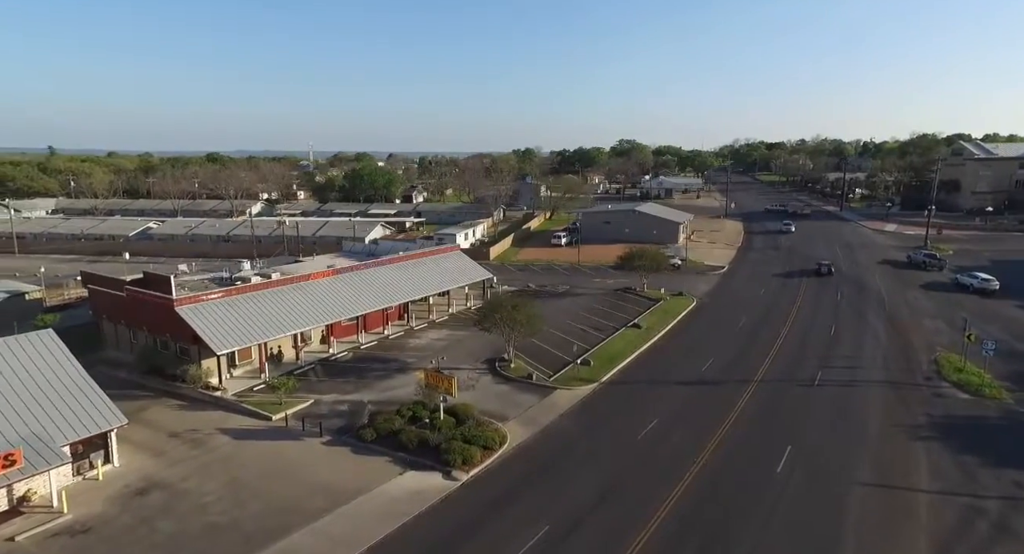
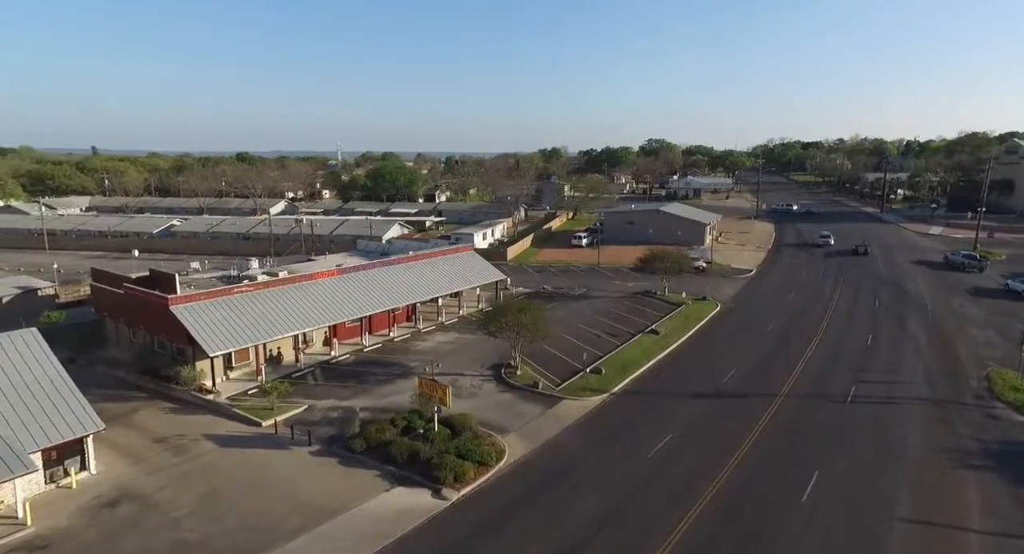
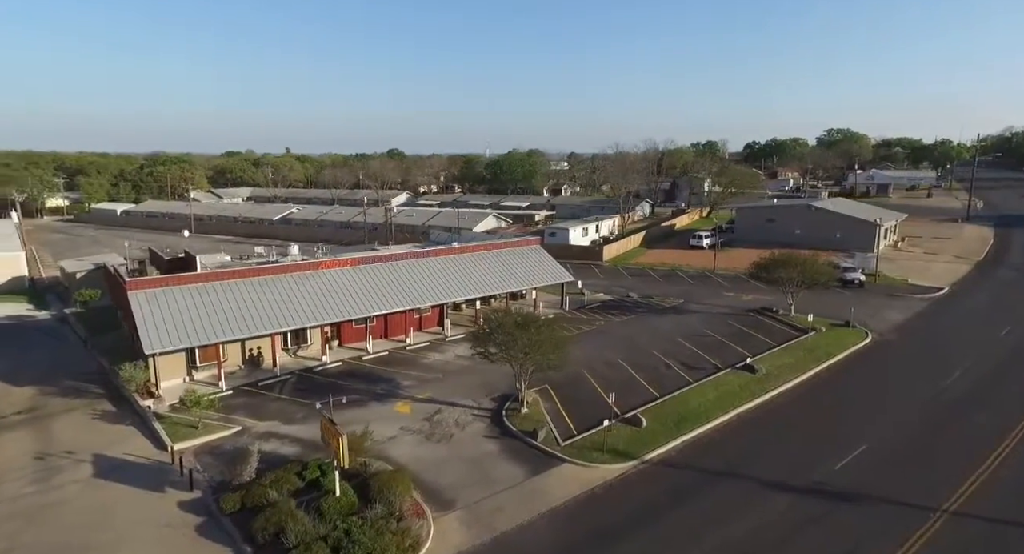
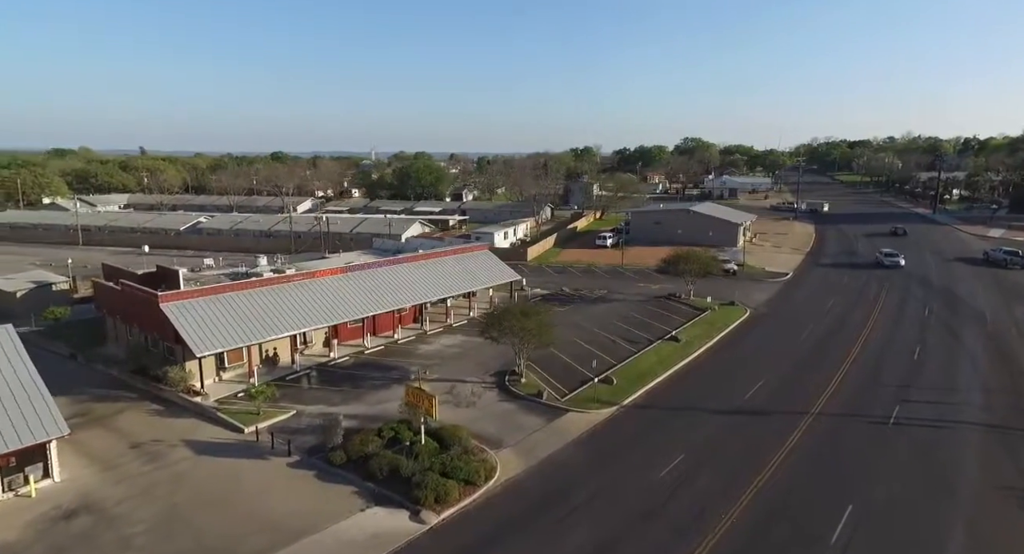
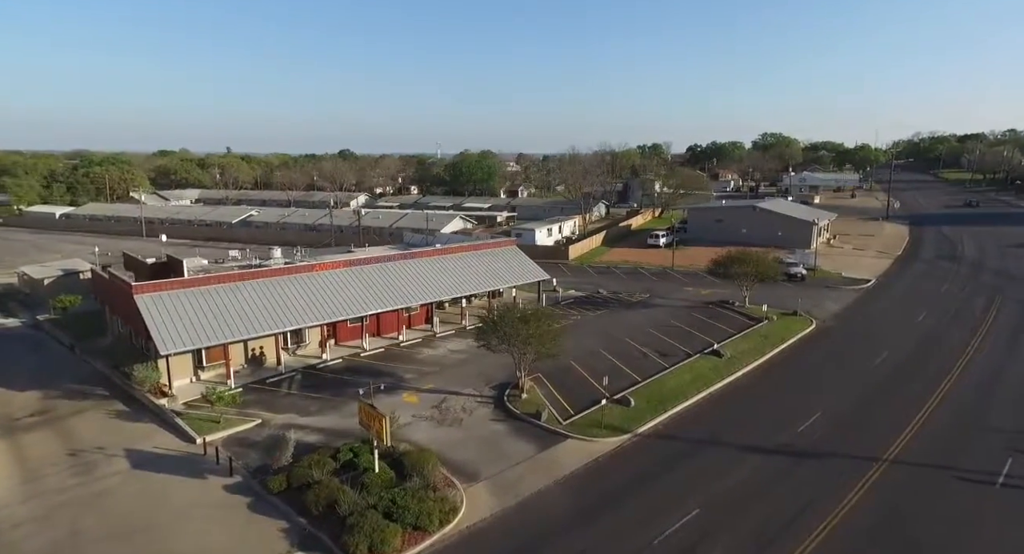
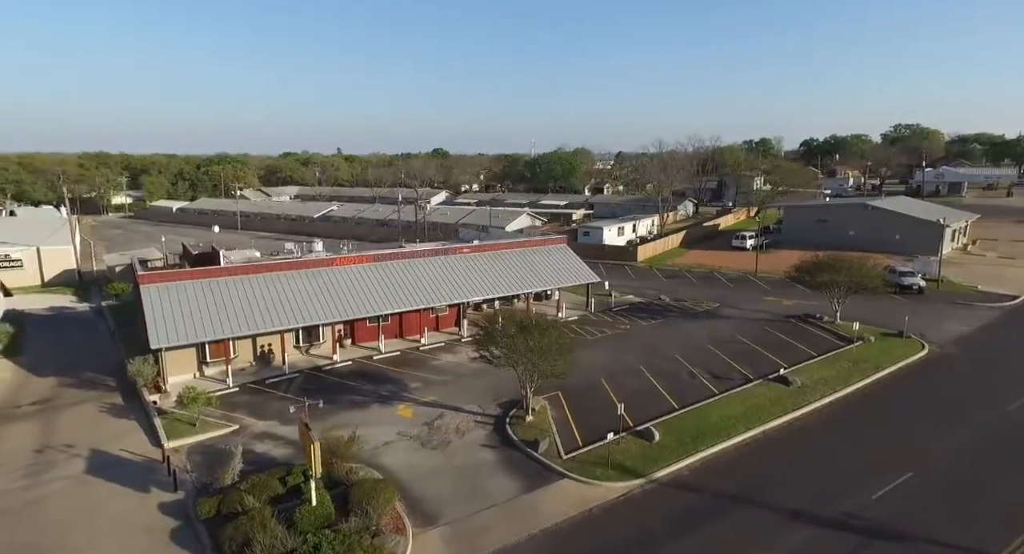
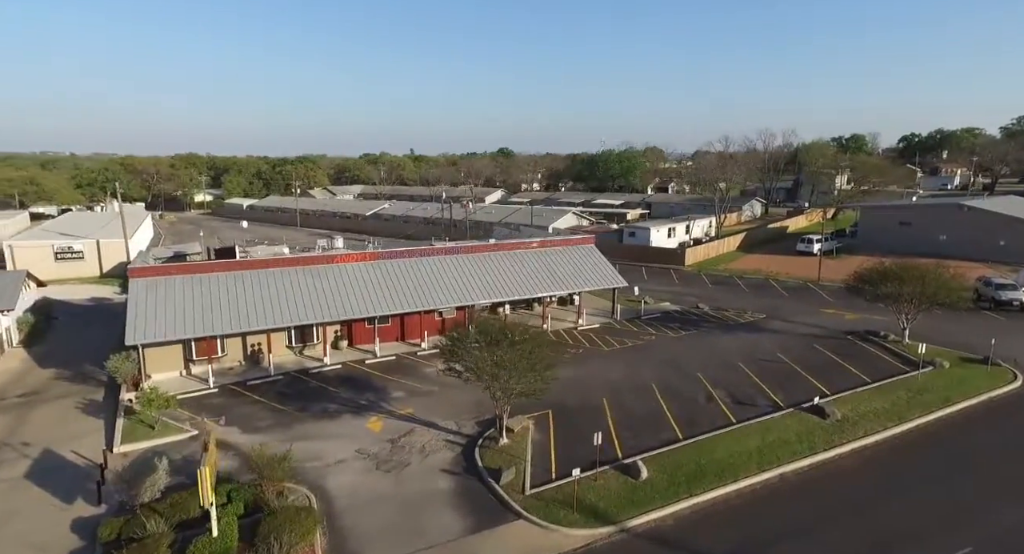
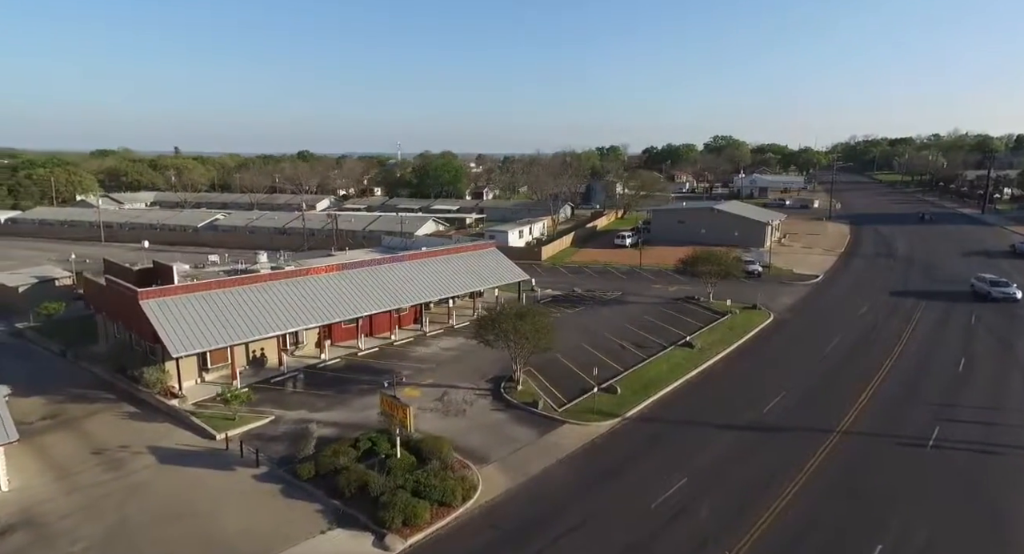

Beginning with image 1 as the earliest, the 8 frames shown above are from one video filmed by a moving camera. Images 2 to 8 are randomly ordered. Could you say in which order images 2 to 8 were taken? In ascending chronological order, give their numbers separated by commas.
2, 4, 8, 5, 3, 6, 7
